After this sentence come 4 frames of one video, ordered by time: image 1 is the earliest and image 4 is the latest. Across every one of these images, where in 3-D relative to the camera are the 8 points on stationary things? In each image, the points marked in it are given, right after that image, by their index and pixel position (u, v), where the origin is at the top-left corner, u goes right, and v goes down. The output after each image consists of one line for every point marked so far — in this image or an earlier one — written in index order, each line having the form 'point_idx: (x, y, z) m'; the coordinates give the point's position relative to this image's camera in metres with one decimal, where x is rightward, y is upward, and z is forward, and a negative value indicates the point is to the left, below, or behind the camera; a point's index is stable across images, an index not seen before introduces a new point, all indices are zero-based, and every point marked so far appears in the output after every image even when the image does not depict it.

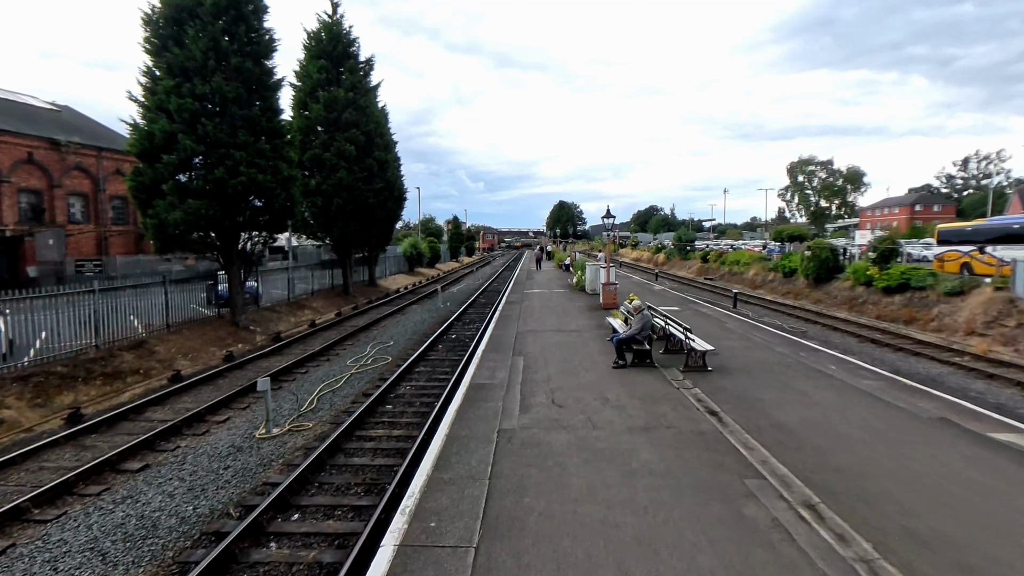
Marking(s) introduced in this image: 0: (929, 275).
0: (+14.5, +0.5, +18.3) m
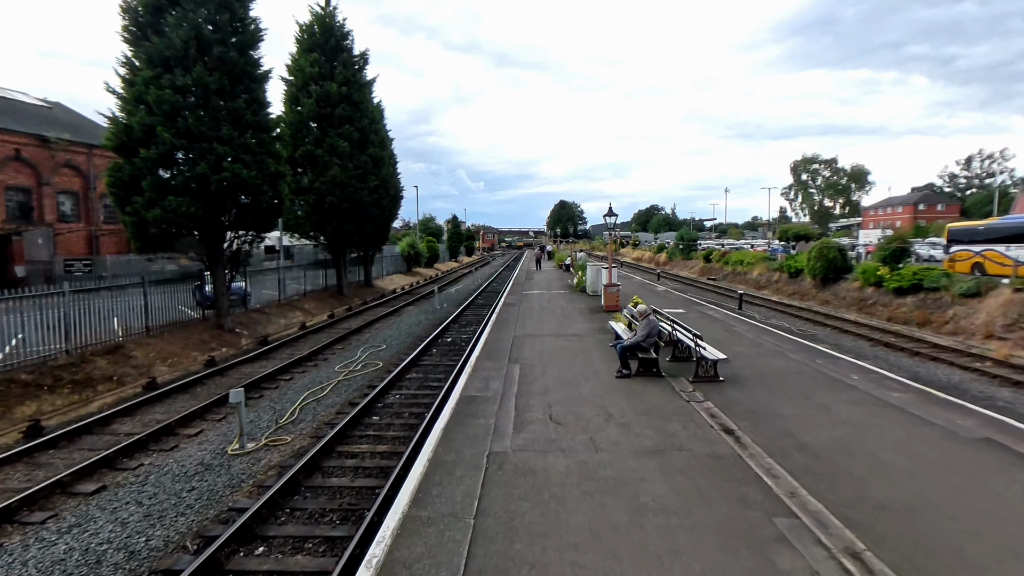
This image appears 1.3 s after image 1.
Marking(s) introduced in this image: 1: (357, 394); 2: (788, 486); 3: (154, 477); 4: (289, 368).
0: (+14.4, +0.4, +17.7) m
1: (-2.9, -2.0, +9.9) m
2: (+2.3, -1.7, +4.4) m
3: (-4.5, -2.4, +6.7) m
4: (-5.0, -1.8, +11.8) m
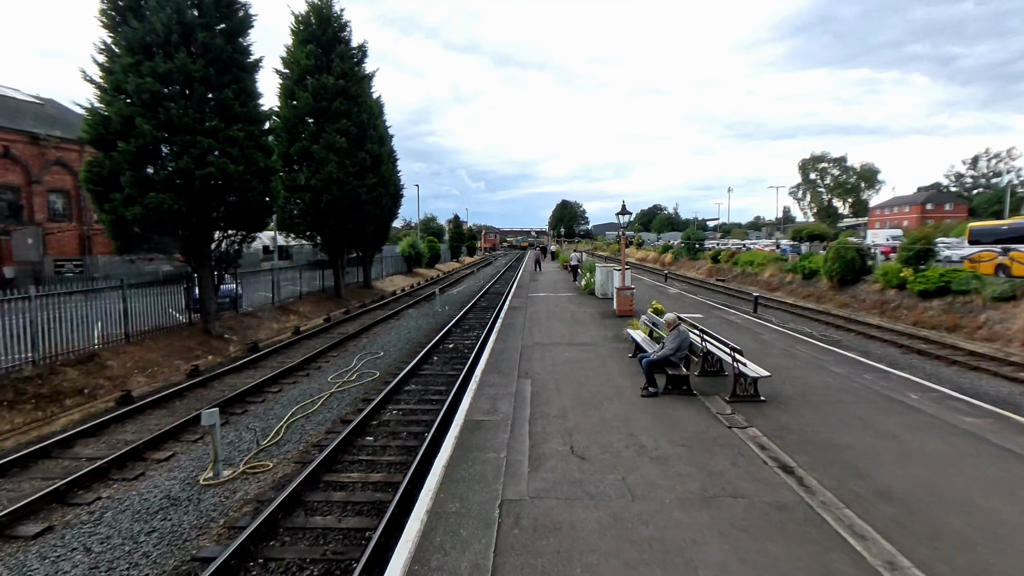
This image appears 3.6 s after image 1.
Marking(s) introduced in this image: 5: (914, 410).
0: (+14.6, +0.3, +16.7) m
1: (-2.8, -2.1, +9.0) m
2: (+2.4, -1.7, +3.5) m
3: (-4.4, -2.5, +5.7) m
4: (-4.8, -1.9, +10.9) m
5: (+4.8, -1.5, +6.3) m
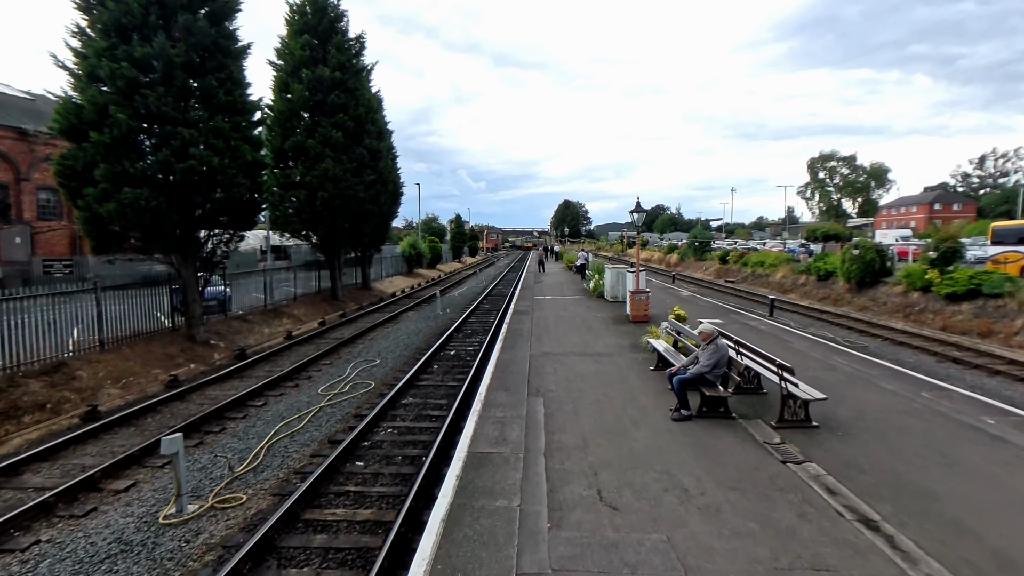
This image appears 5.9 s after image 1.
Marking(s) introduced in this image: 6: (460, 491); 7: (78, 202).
0: (+14.7, +0.3, +15.7) m
1: (-2.6, -2.1, +8.0) m
2: (+2.6, -1.8, +2.5) m
3: (-4.3, -2.5, +4.8) m
4: (-4.7, -1.9, +10.0) m
5: (+4.9, -1.5, +5.4) m
6: (-0.4, -1.7, +4.3) m
7: (-9.2, +1.8, +11.2) m
